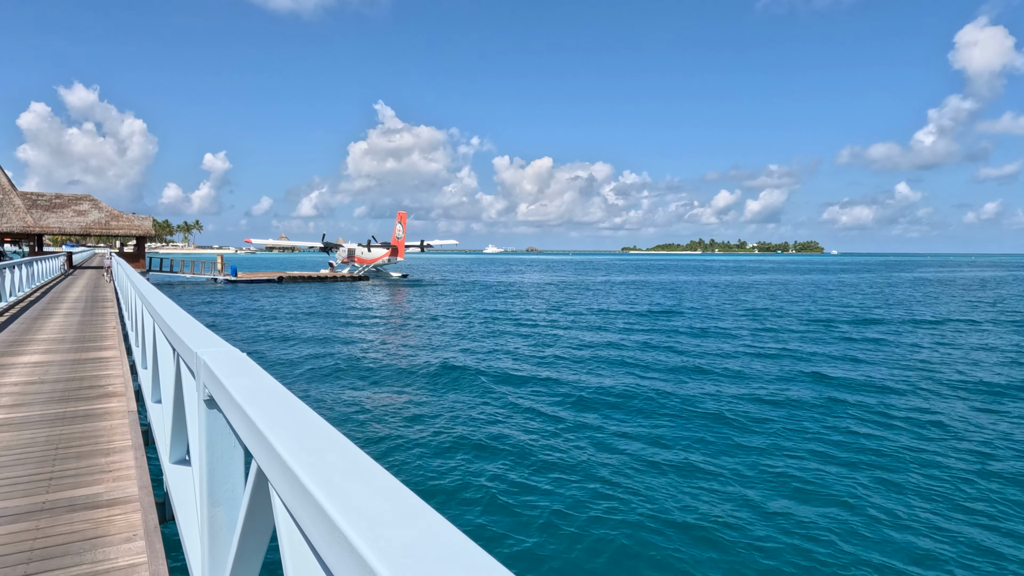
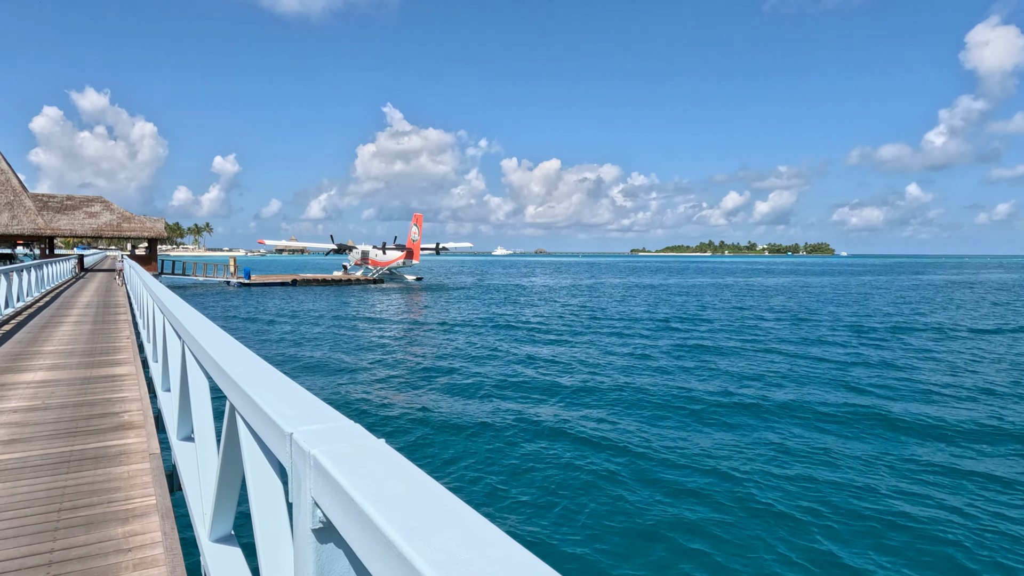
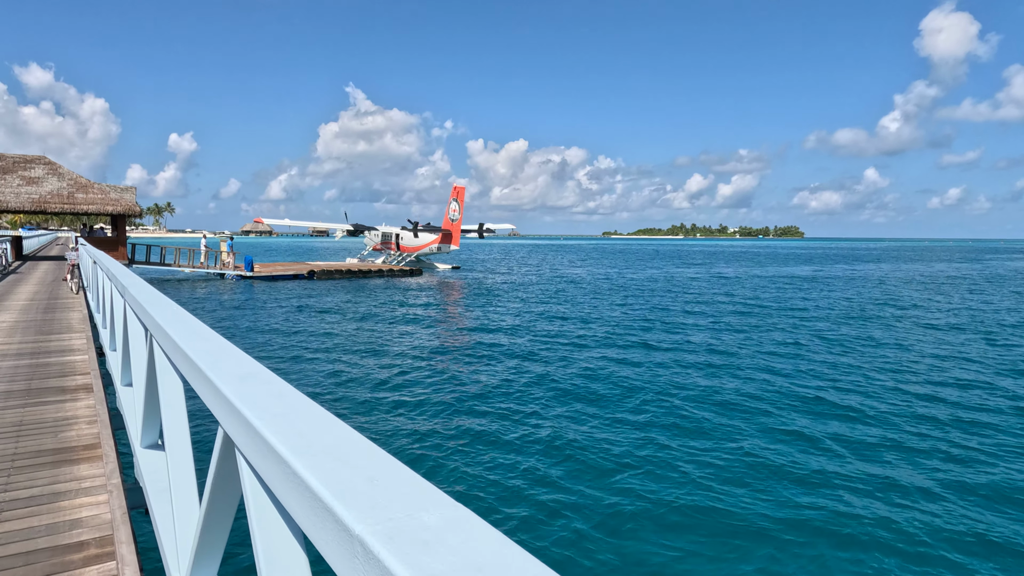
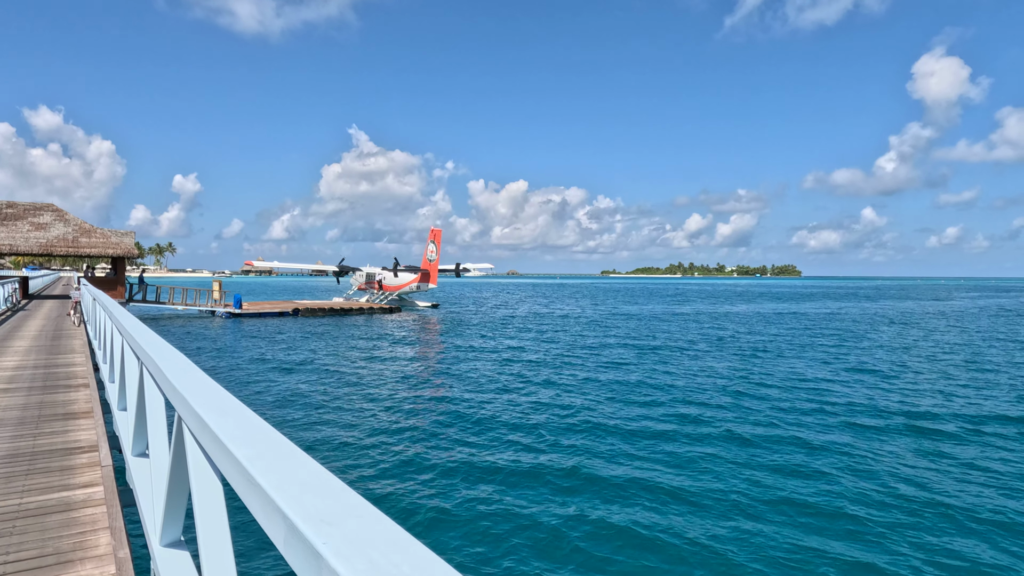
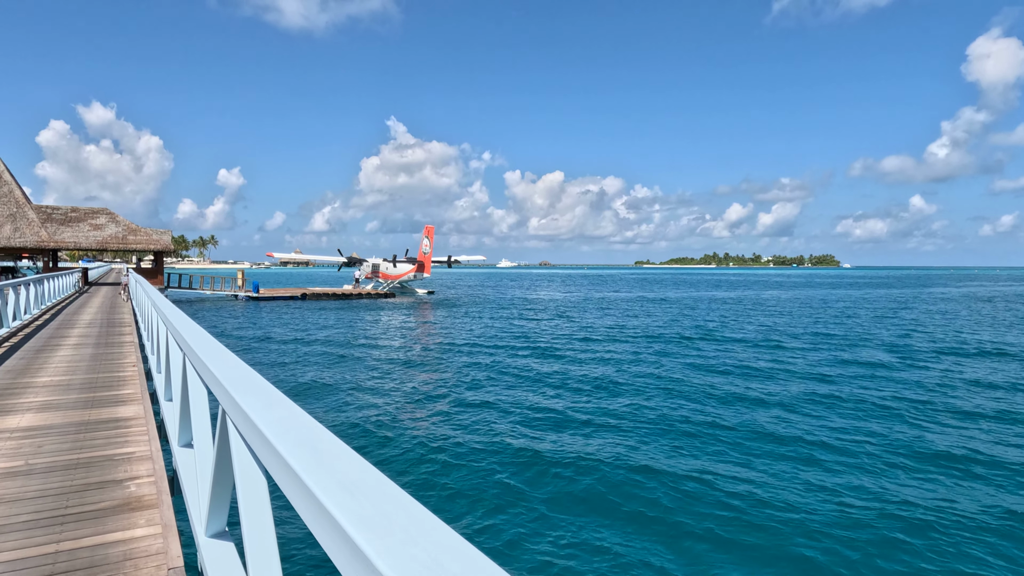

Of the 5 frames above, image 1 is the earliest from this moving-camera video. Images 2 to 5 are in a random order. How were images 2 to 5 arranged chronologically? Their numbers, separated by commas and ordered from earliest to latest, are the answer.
2, 5, 4, 3
